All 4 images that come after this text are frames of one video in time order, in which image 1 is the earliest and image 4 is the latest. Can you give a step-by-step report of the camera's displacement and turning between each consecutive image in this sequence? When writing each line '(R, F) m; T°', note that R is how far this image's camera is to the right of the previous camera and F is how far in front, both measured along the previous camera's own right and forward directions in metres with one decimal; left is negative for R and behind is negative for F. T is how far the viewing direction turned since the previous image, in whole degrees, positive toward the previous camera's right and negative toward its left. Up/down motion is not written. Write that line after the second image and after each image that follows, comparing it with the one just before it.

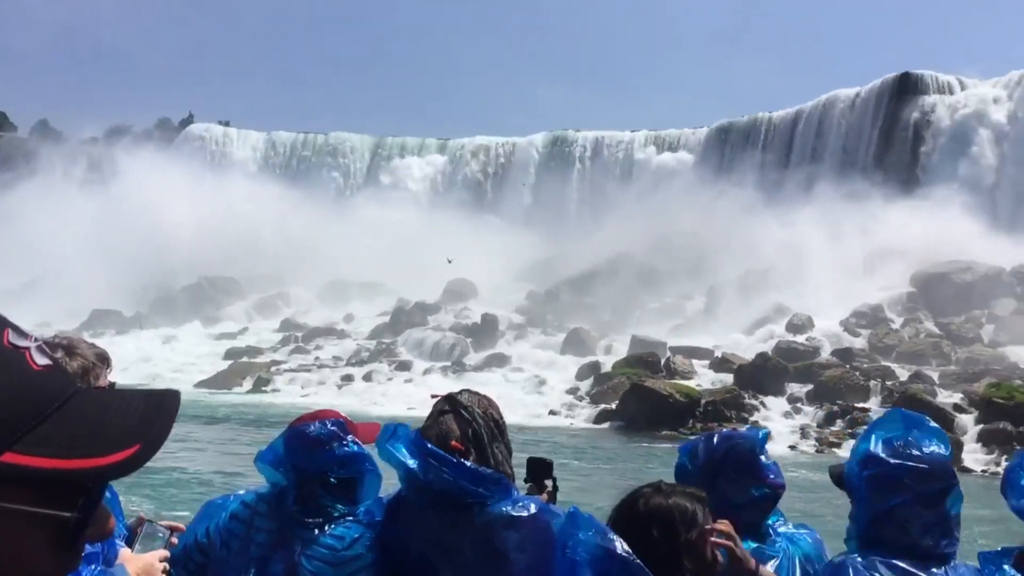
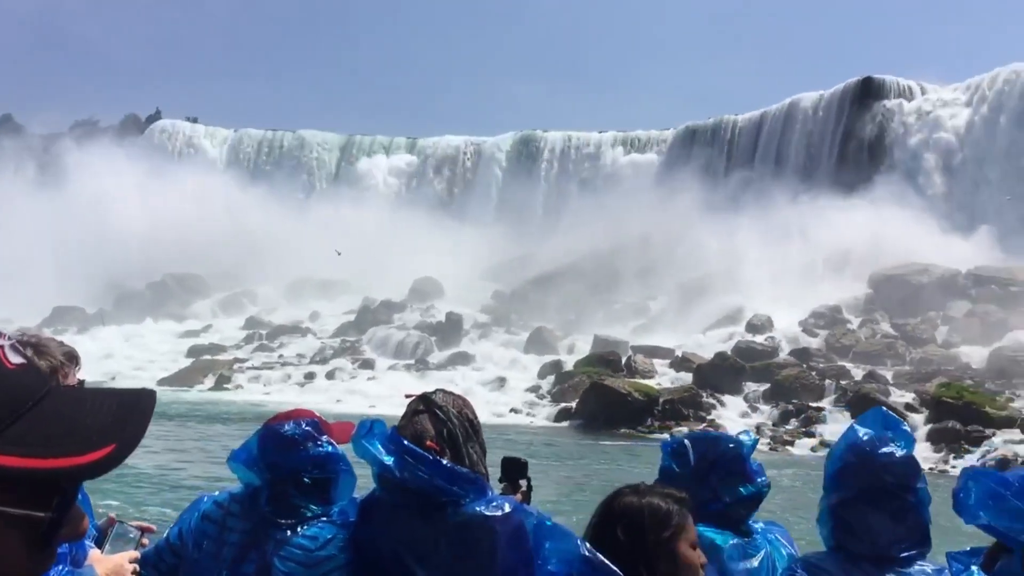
(-0.5, -0.1) m; +2°
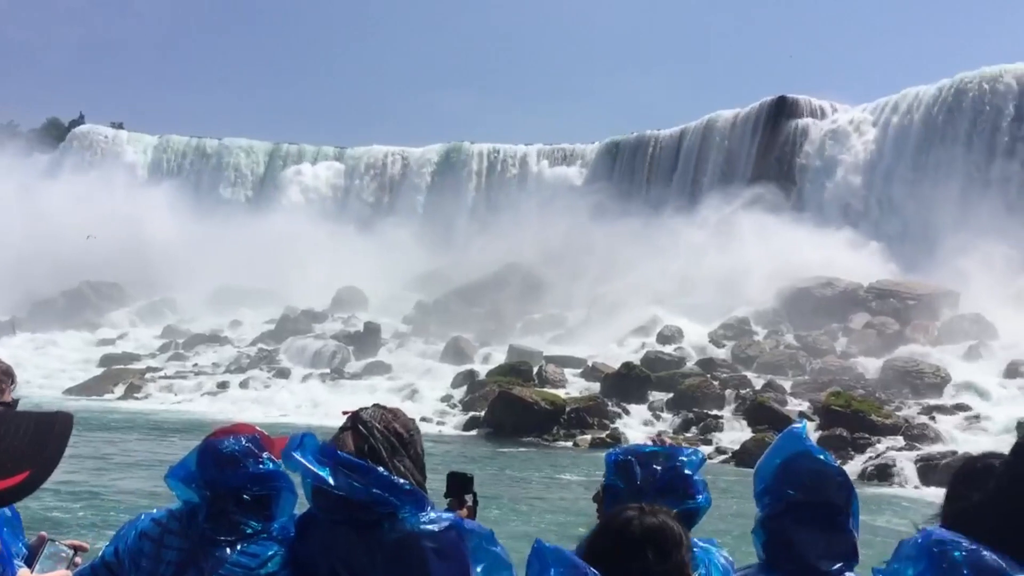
(-1.3, -0.6) m; +4°
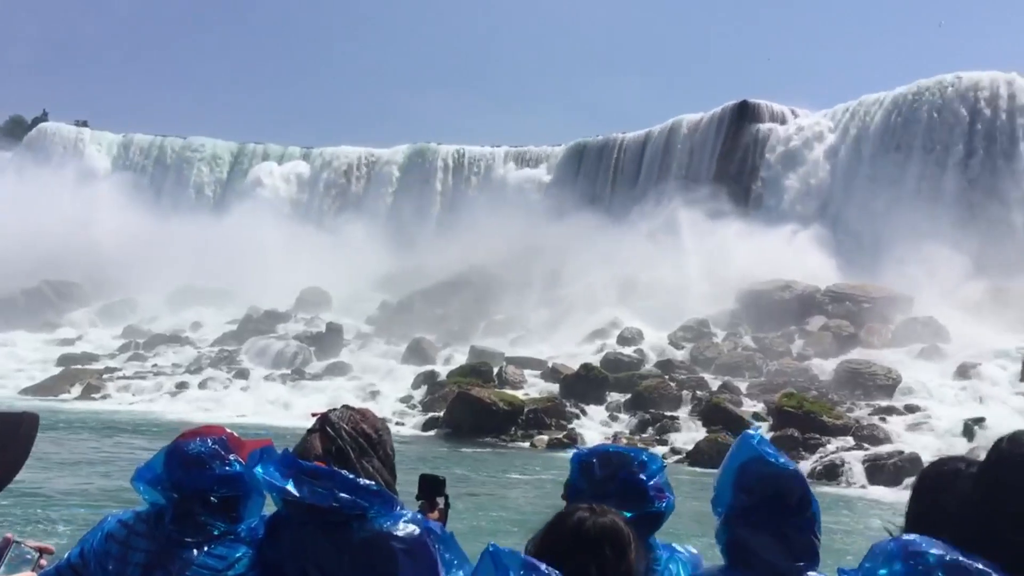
(-0.4, -0.4) m; +2°
